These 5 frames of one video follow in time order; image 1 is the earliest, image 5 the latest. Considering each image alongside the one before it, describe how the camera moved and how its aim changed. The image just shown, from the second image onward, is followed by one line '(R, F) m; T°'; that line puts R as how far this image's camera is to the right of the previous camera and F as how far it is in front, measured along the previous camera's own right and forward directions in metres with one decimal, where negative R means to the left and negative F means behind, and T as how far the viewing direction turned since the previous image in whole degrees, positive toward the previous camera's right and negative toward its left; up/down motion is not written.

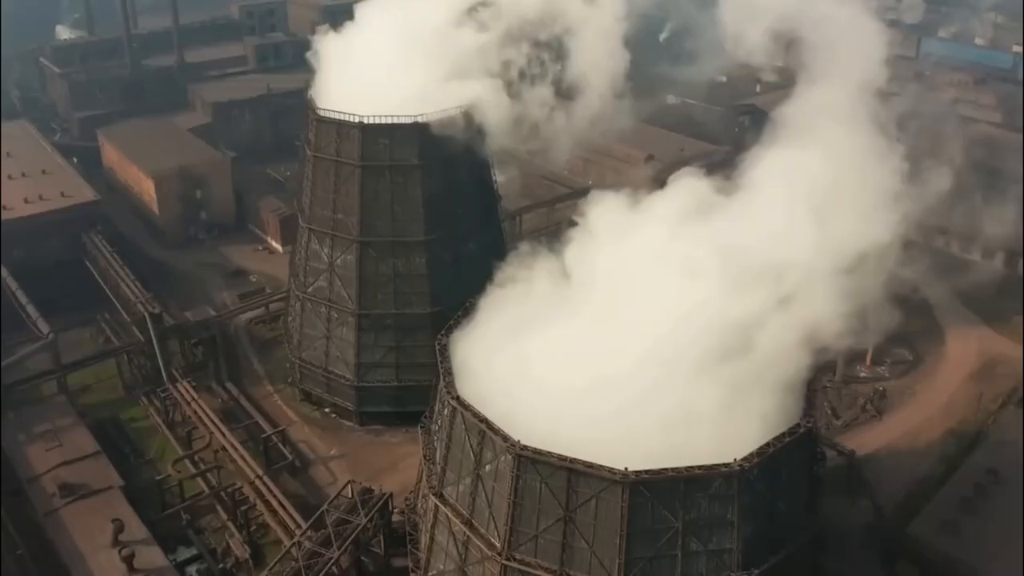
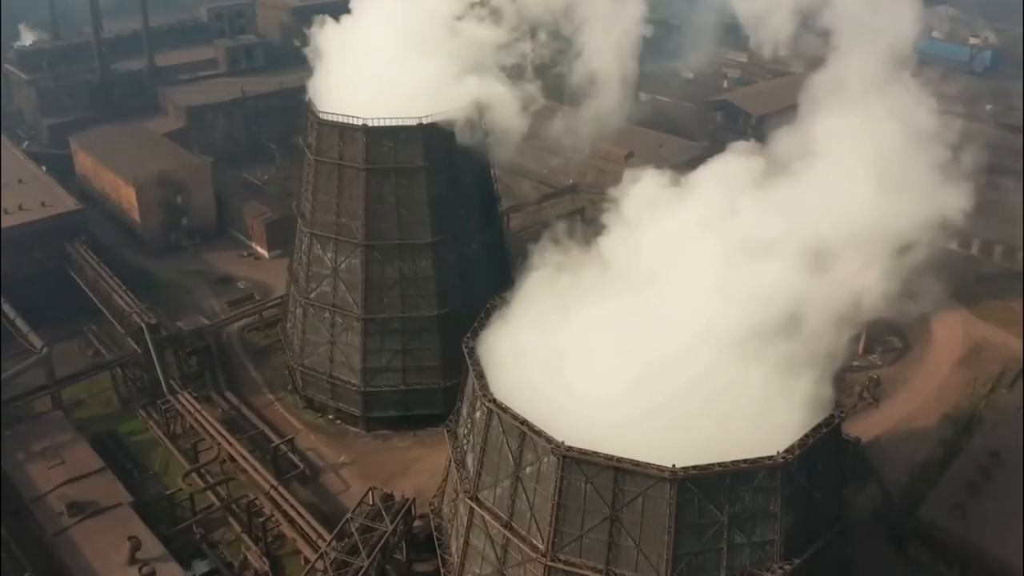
(-1.6, +0.1) m; +3°
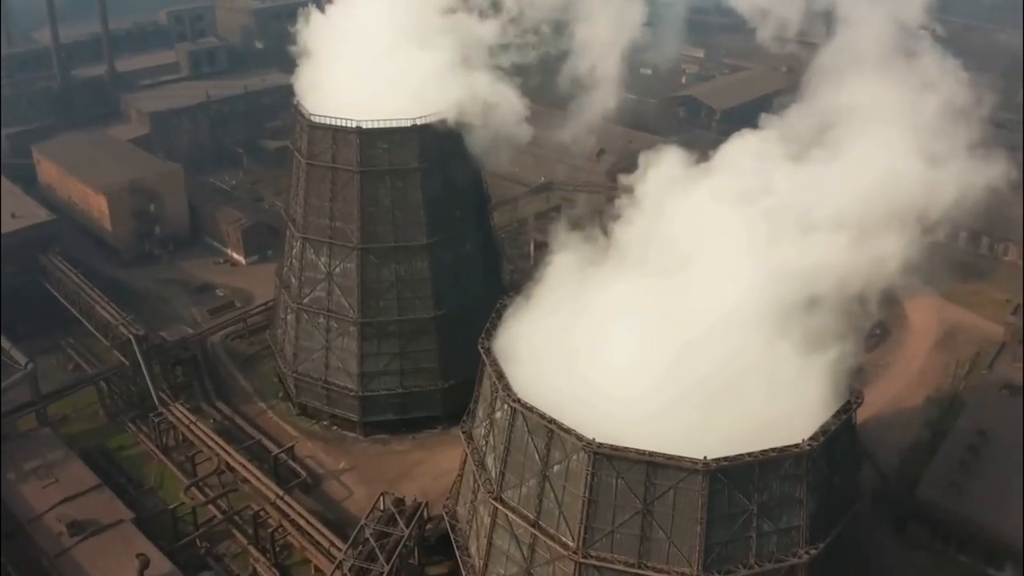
(-1.4, 0.0) m; +3°
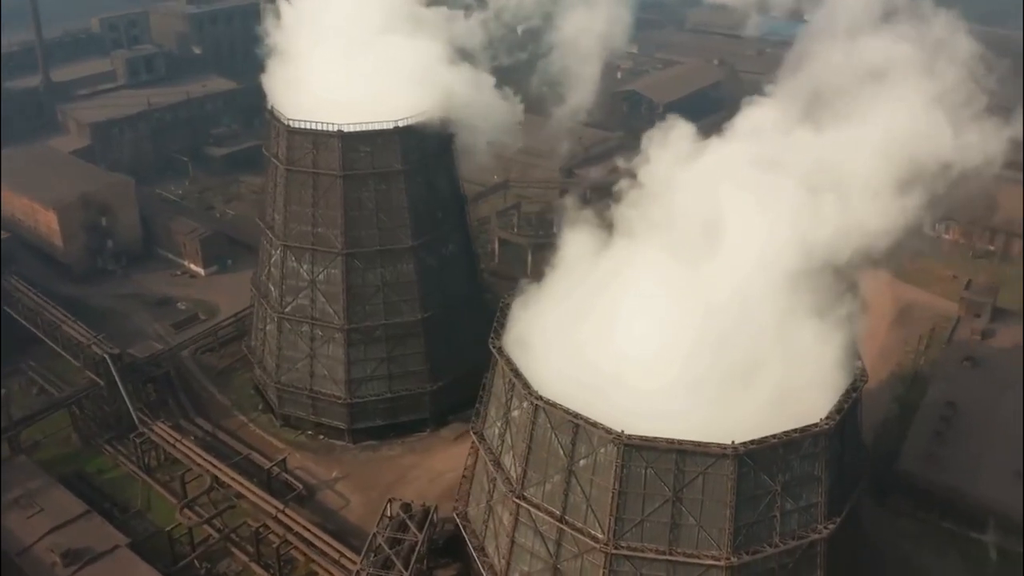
(-1.9, 0.0) m; +5°
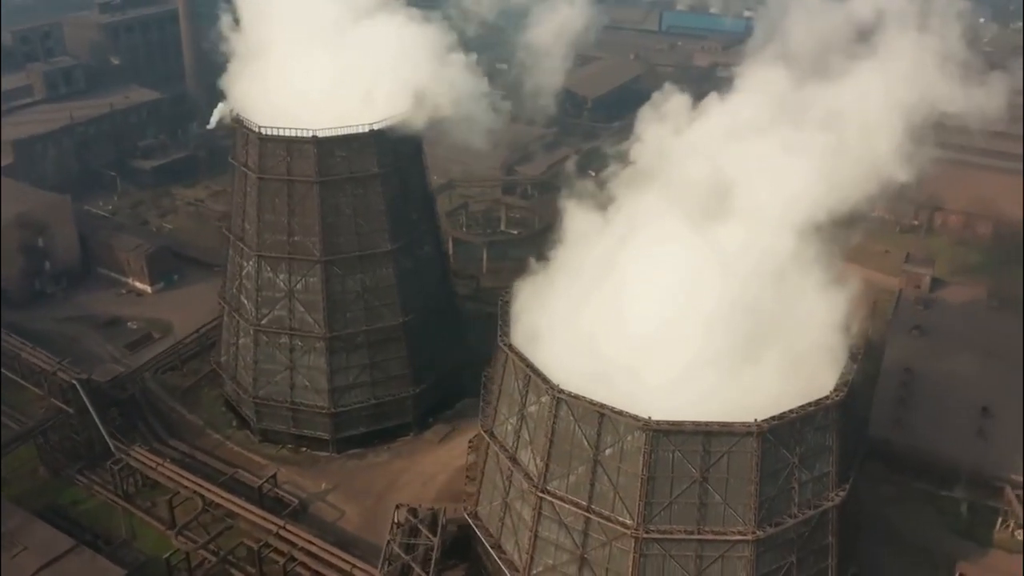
(-2.2, 0.0) m; +6°
